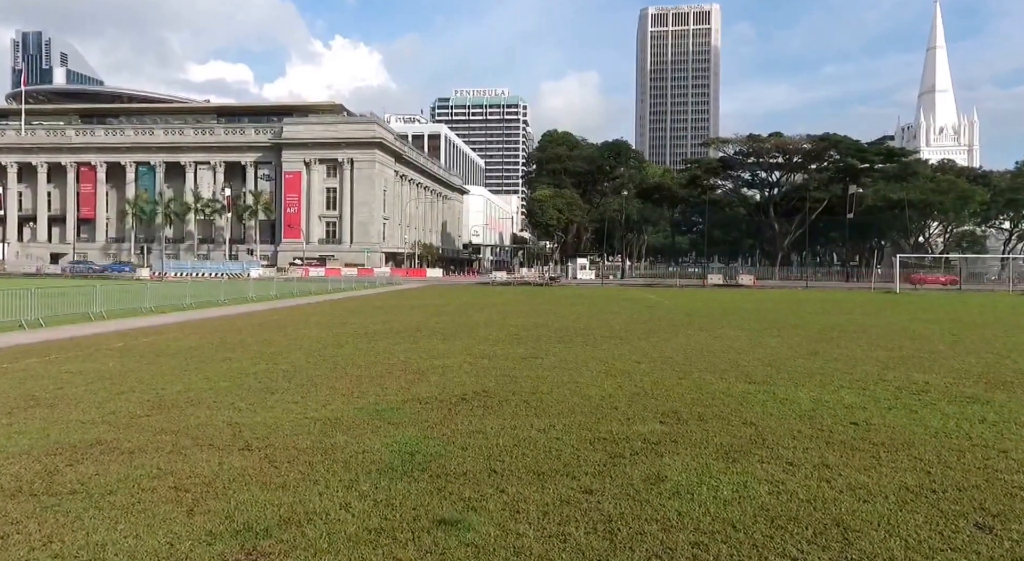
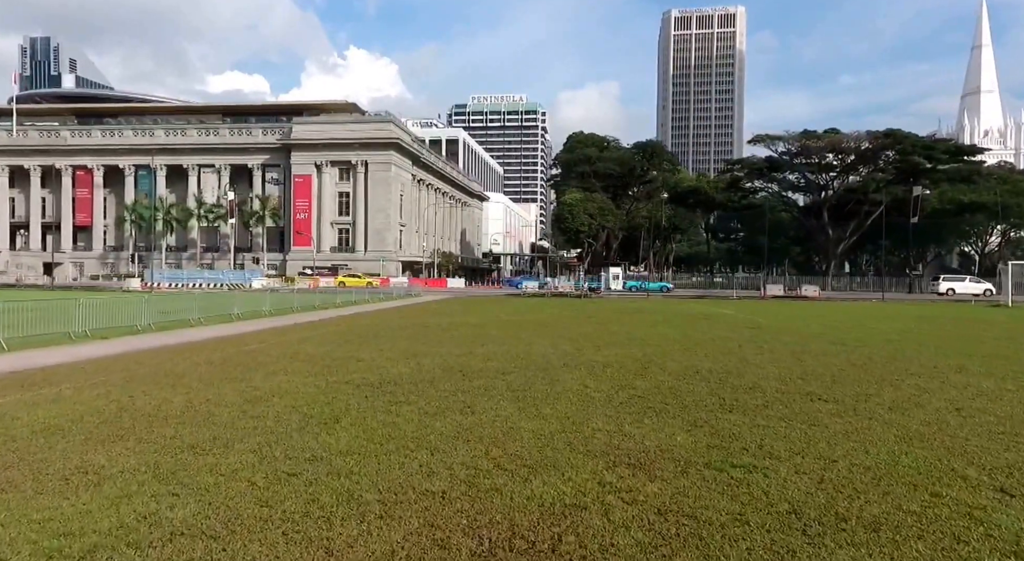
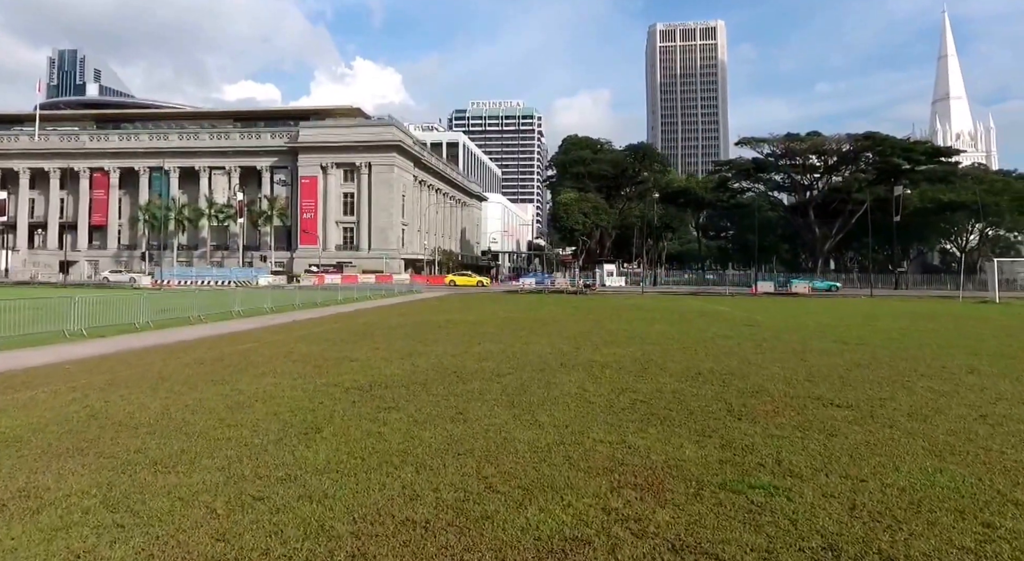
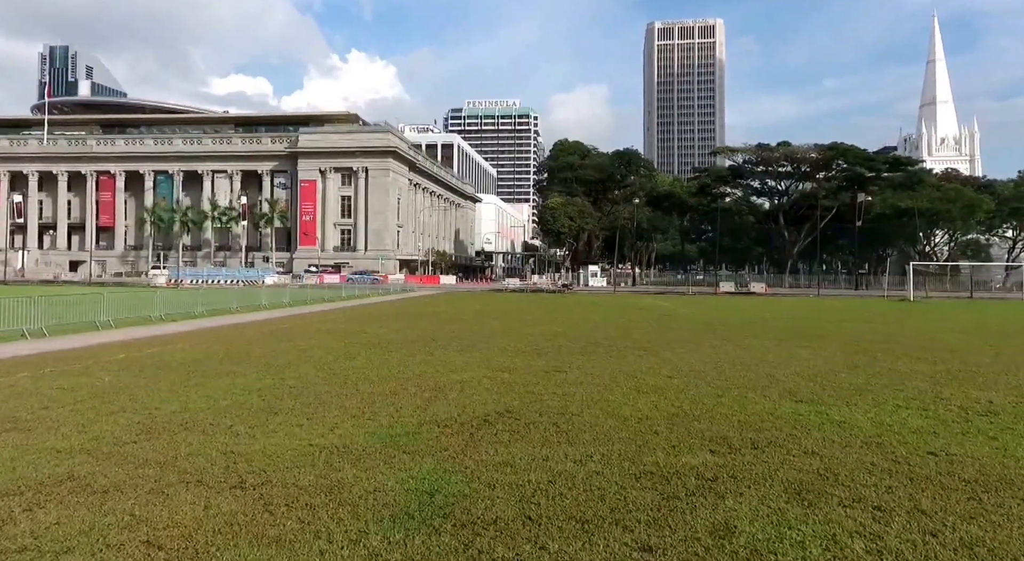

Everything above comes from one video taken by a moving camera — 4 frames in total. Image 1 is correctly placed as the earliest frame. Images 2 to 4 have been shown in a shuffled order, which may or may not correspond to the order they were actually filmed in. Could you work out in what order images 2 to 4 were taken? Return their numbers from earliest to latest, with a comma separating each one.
4, 2, 3
